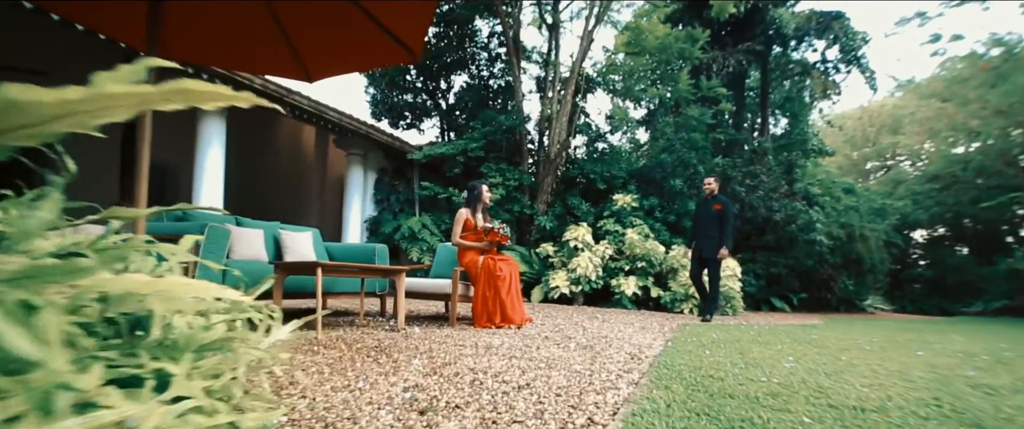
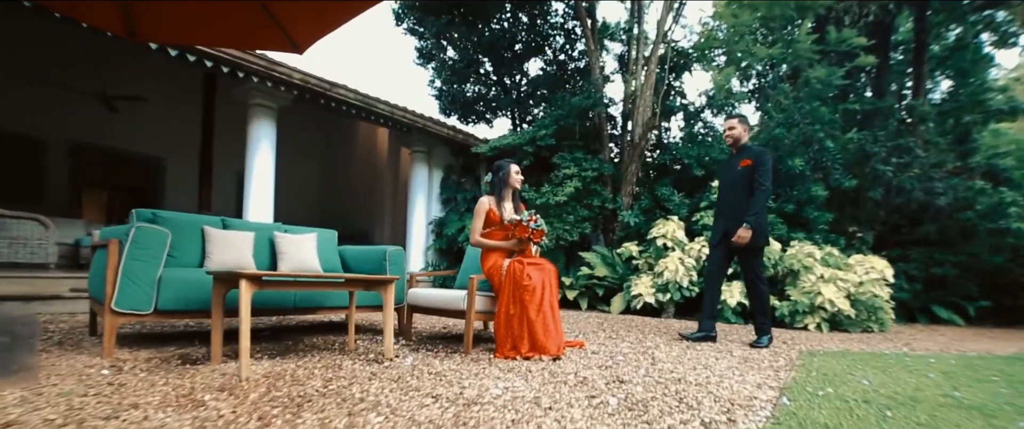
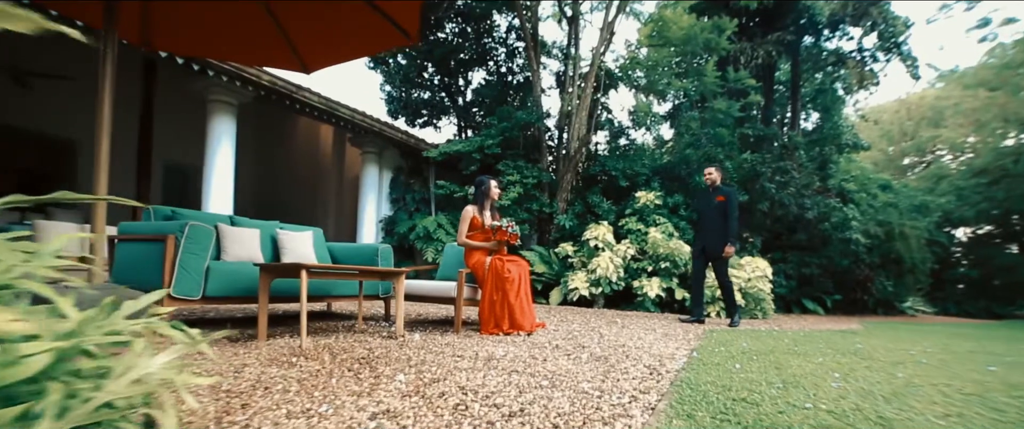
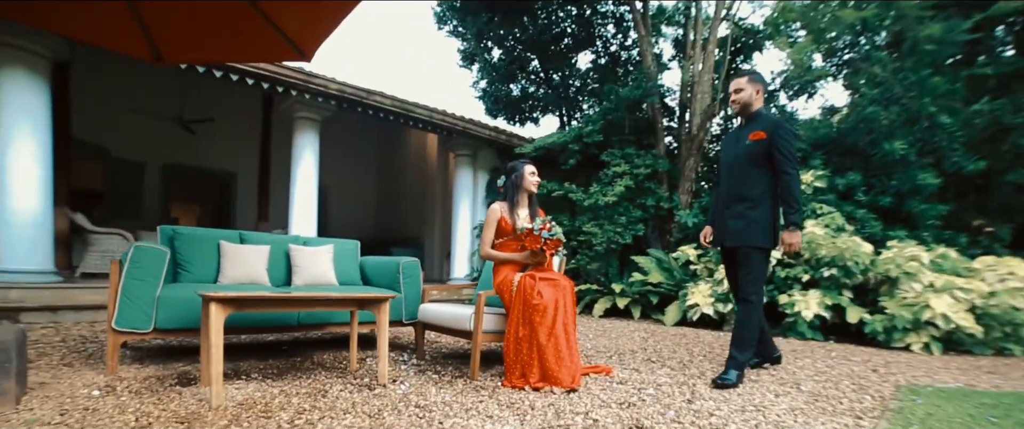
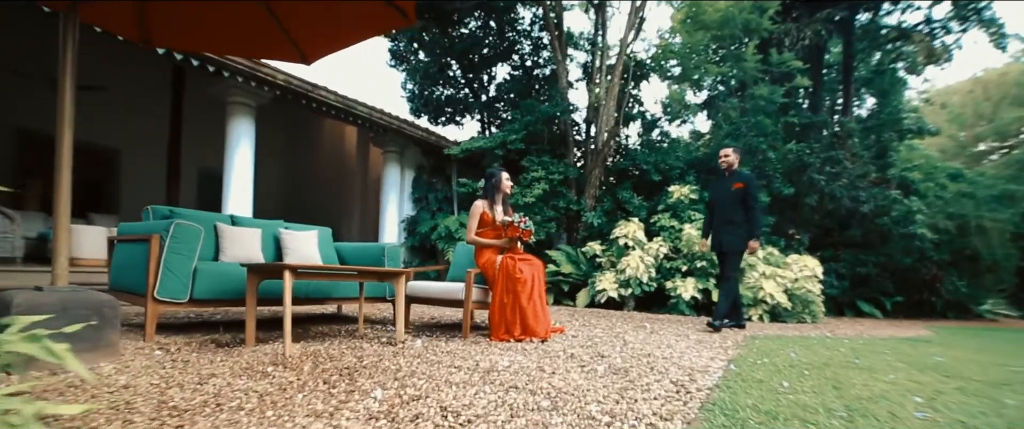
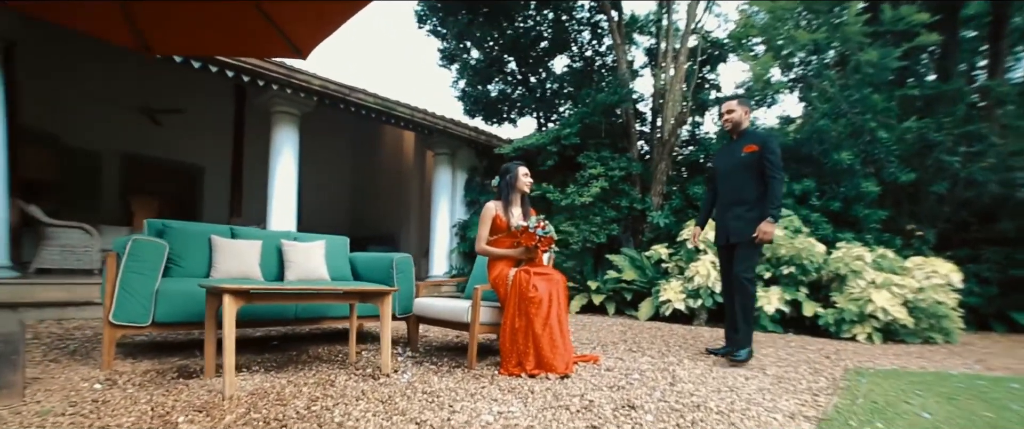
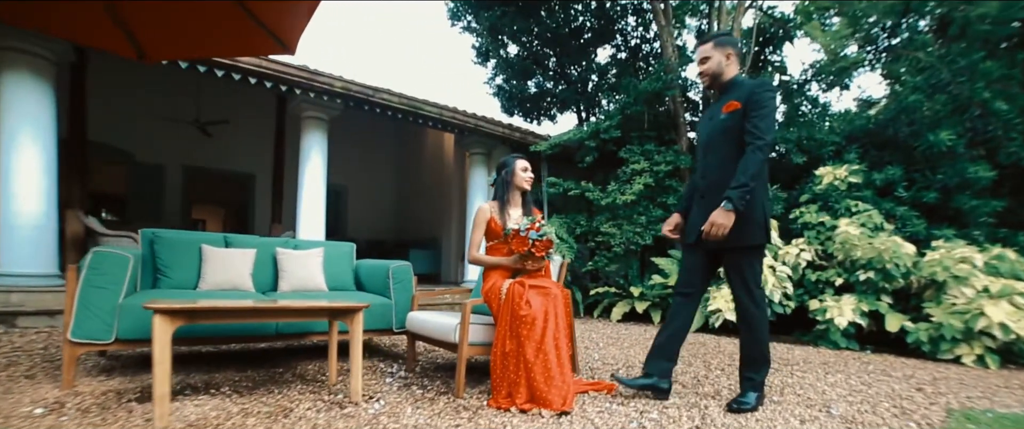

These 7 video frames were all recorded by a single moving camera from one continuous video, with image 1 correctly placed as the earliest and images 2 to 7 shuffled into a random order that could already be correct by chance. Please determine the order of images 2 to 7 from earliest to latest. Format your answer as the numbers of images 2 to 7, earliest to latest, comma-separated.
3, 5, 2, 6, 4, 7
